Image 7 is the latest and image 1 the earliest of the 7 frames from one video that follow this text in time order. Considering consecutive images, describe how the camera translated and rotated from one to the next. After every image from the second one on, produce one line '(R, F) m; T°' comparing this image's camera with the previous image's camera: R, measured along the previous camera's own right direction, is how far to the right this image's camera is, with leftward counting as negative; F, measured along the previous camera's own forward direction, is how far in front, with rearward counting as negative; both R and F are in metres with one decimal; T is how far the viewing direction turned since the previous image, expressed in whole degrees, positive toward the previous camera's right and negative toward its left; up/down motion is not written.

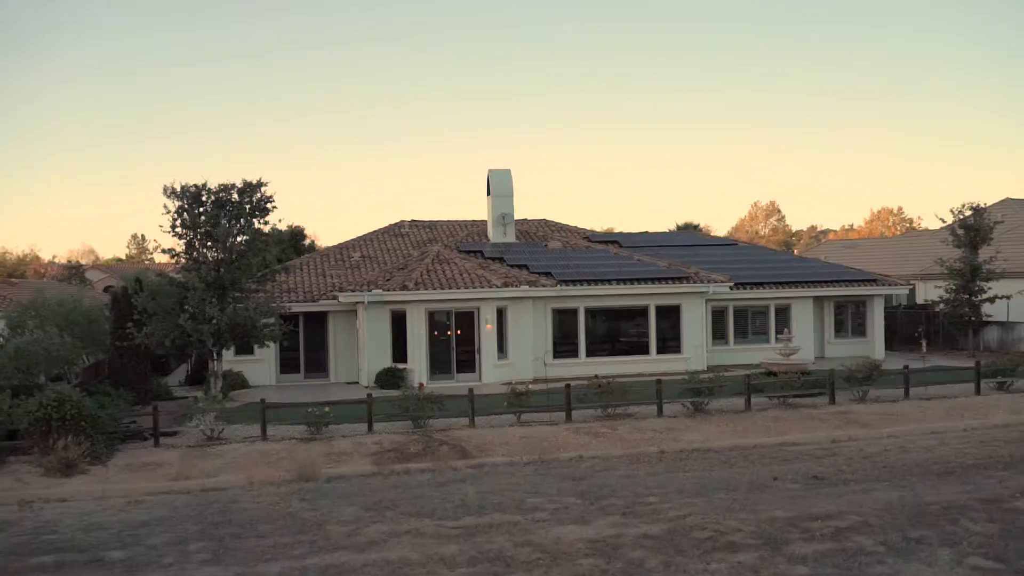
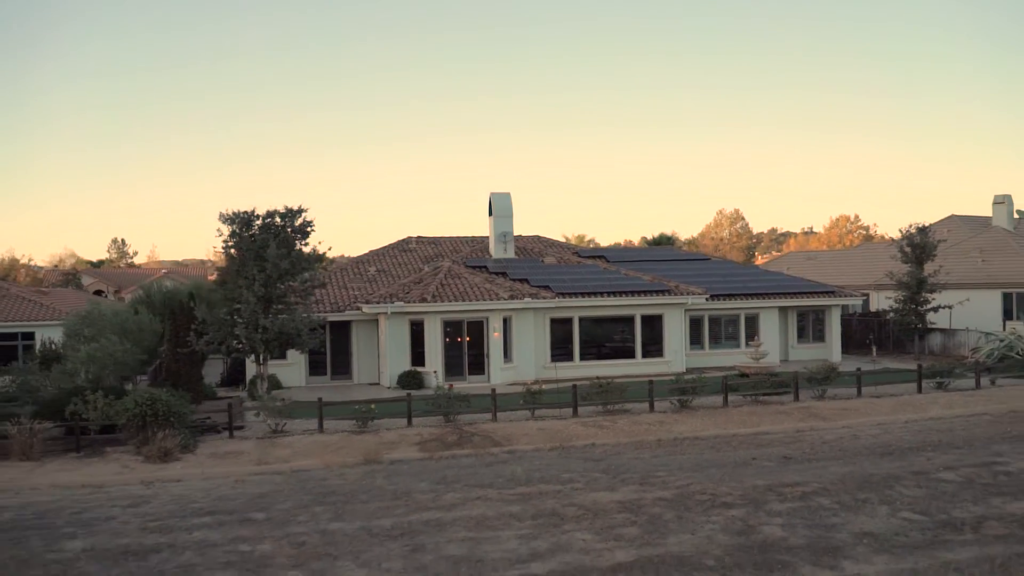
(-1.2, -2.9) m; +2°
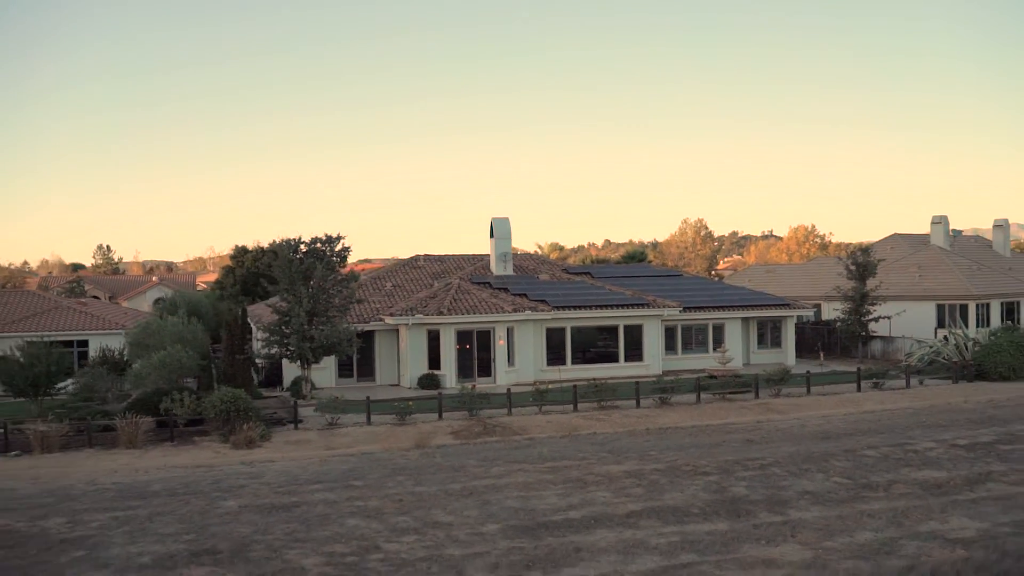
(-1.3, -4.0) m; +2°
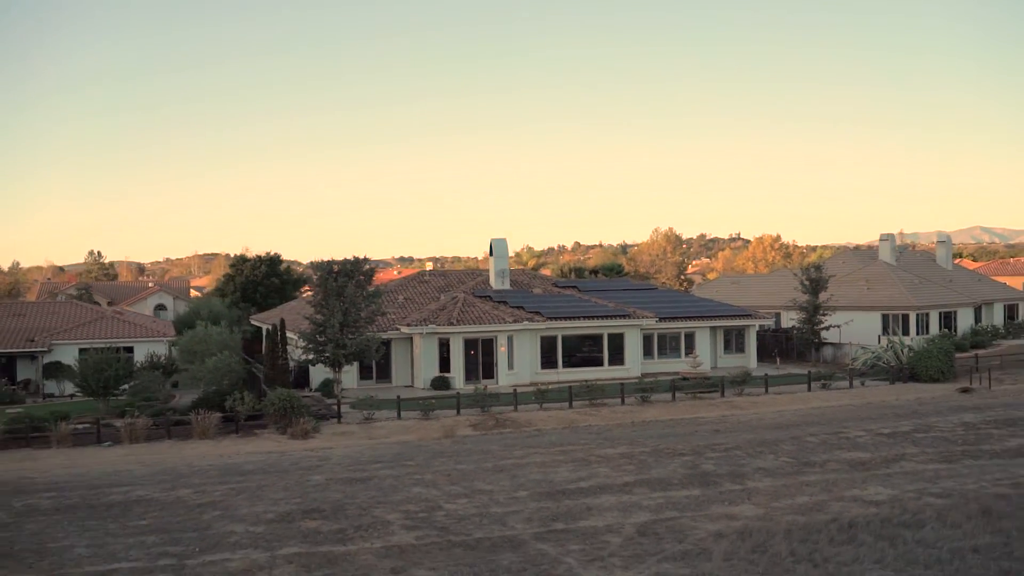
(-1.2, -4.3) m; +2°
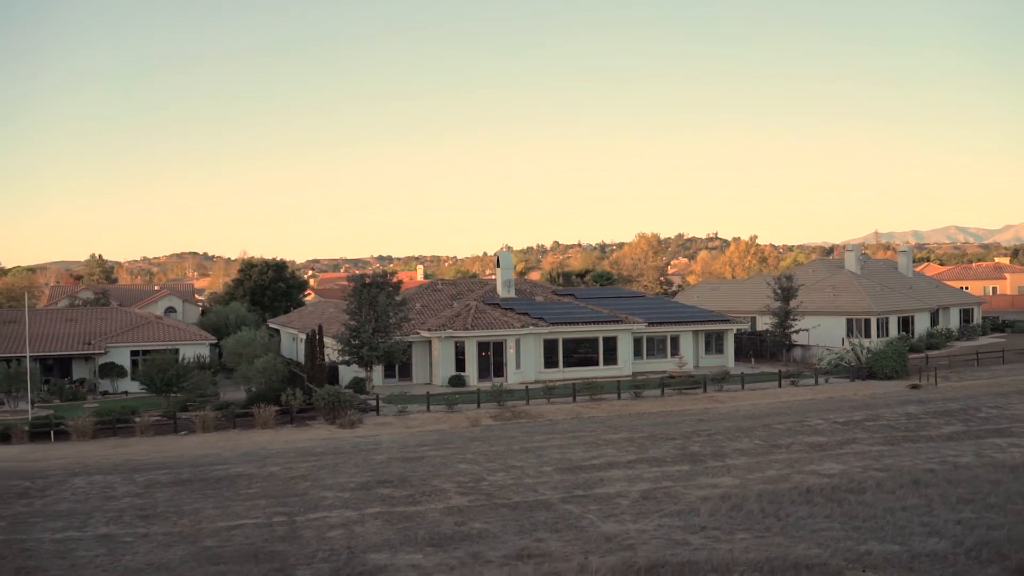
(-1.3, -4.3) m; +1°
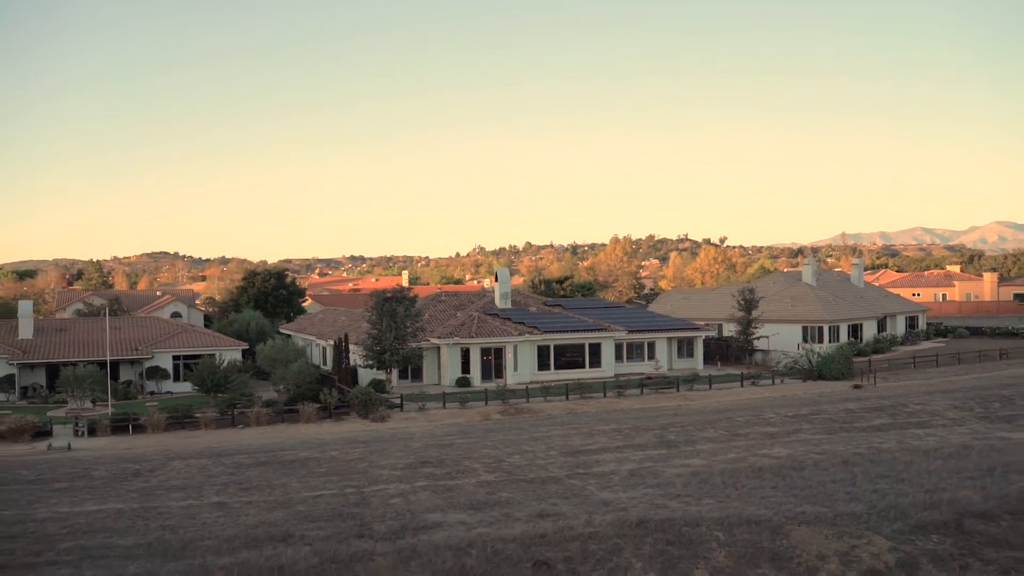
(-1.4, -5.4) m; +2°
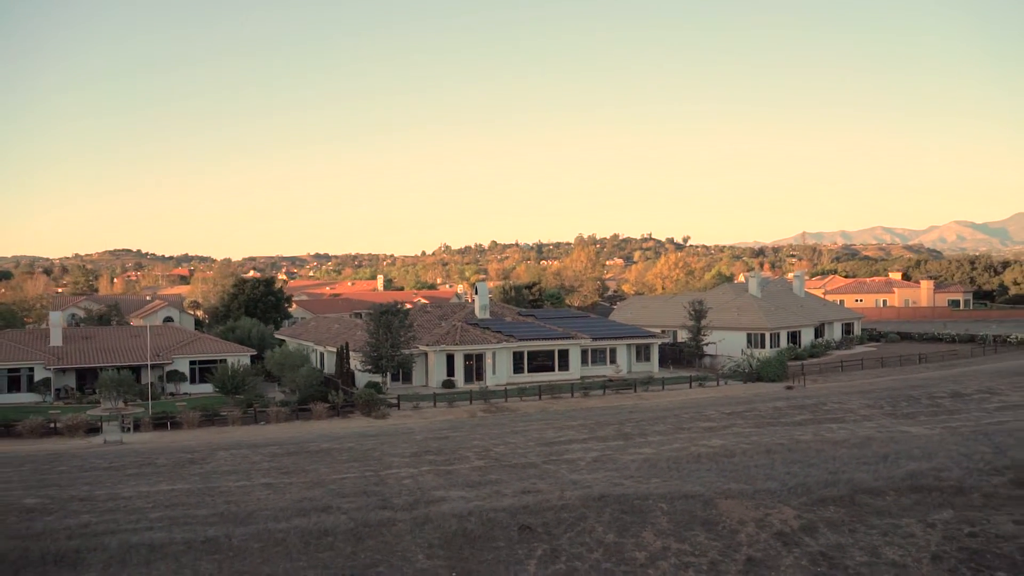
(-0.8, -6.0) m; +2°
